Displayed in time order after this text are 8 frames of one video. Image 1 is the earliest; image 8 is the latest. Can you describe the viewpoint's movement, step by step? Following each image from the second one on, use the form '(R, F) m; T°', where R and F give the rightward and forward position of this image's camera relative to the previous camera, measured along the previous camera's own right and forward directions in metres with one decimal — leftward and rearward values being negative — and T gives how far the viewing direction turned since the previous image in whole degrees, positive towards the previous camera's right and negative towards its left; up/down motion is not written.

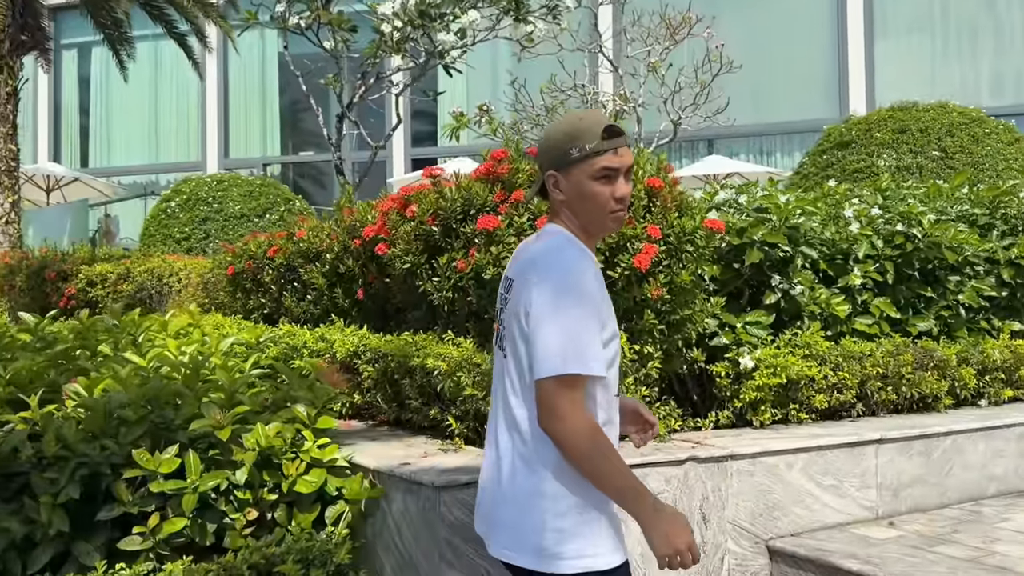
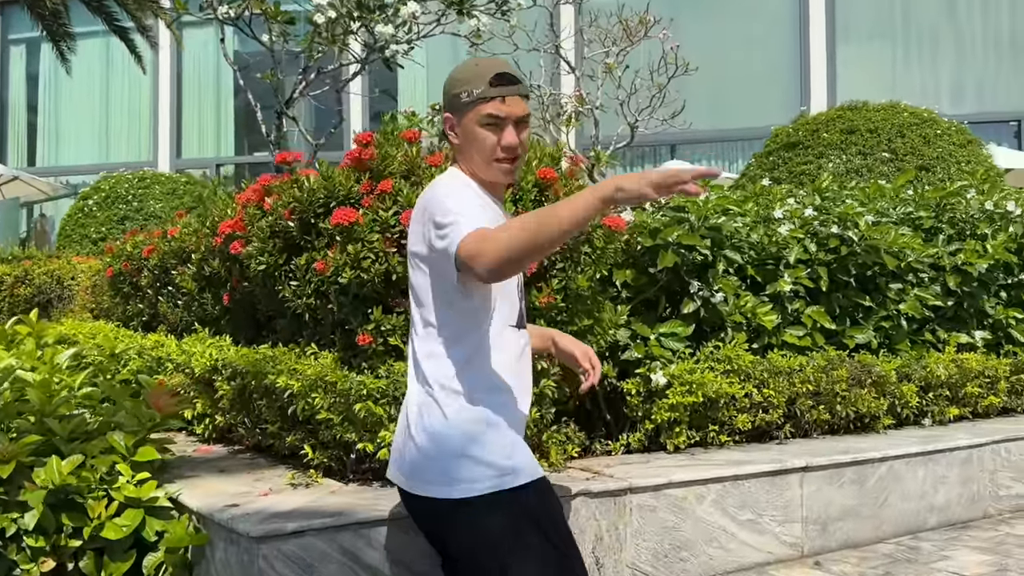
(+0.4, +0.5) m; +2°
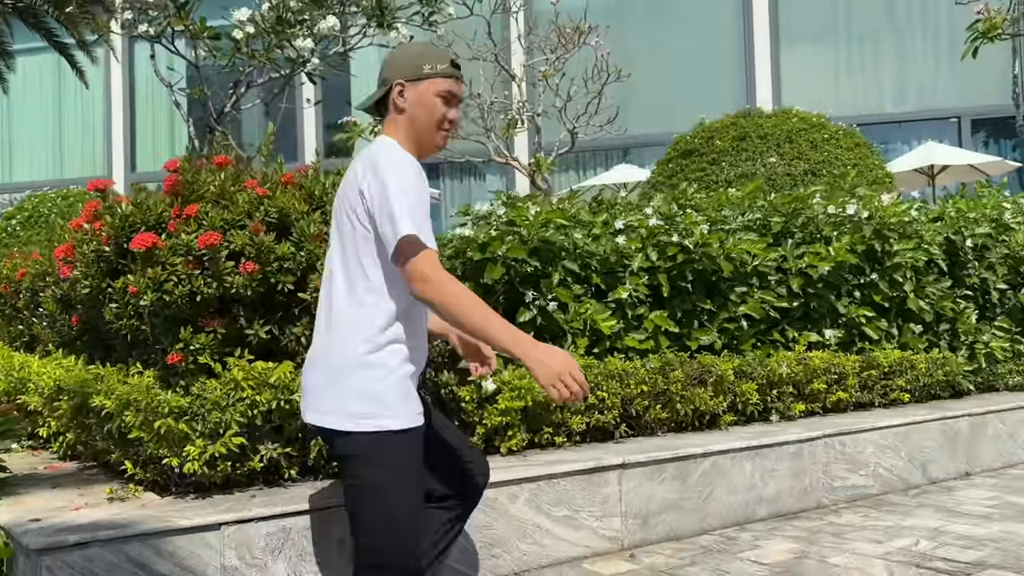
(+0.7, -0.2) m; +1°
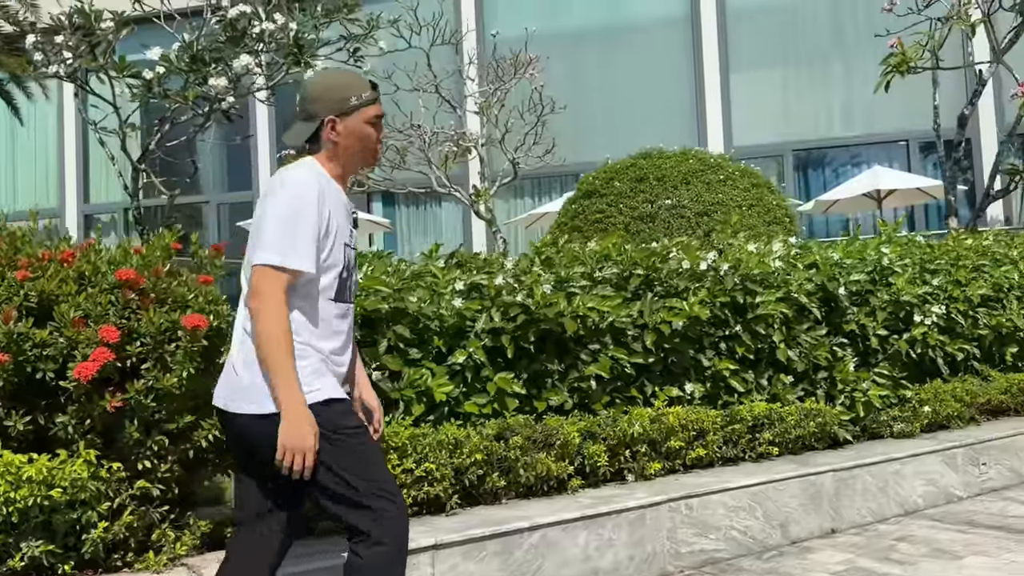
(+0.7, +0.1) m; +1°
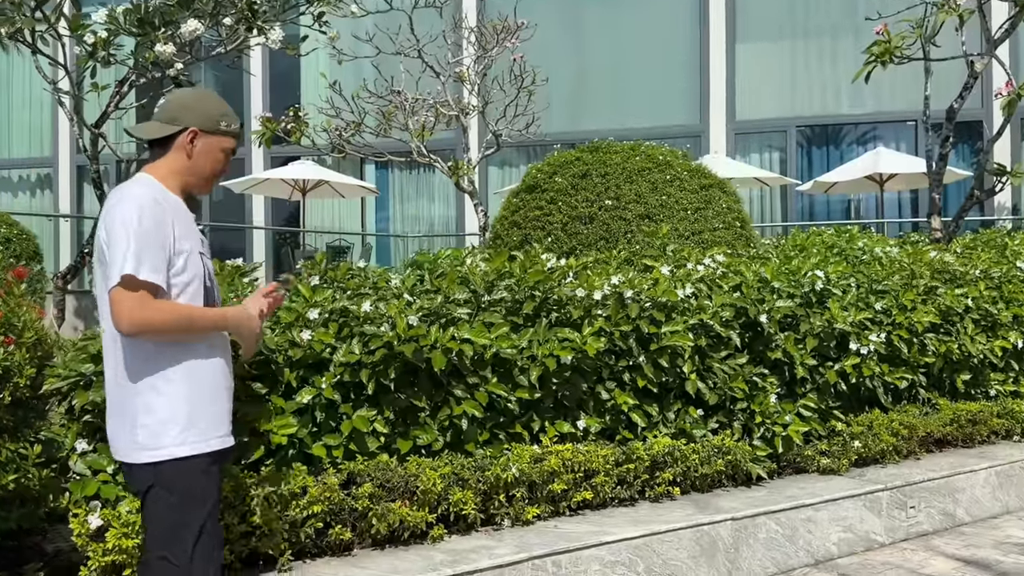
(+0.7, +0.4) m; -1°
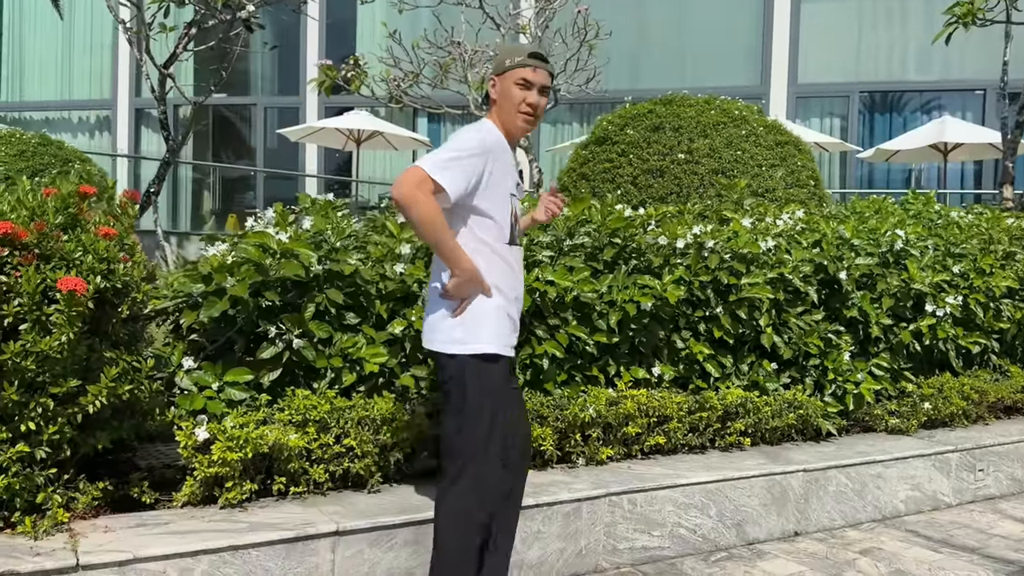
(-0.2, -0.1) m; -3°
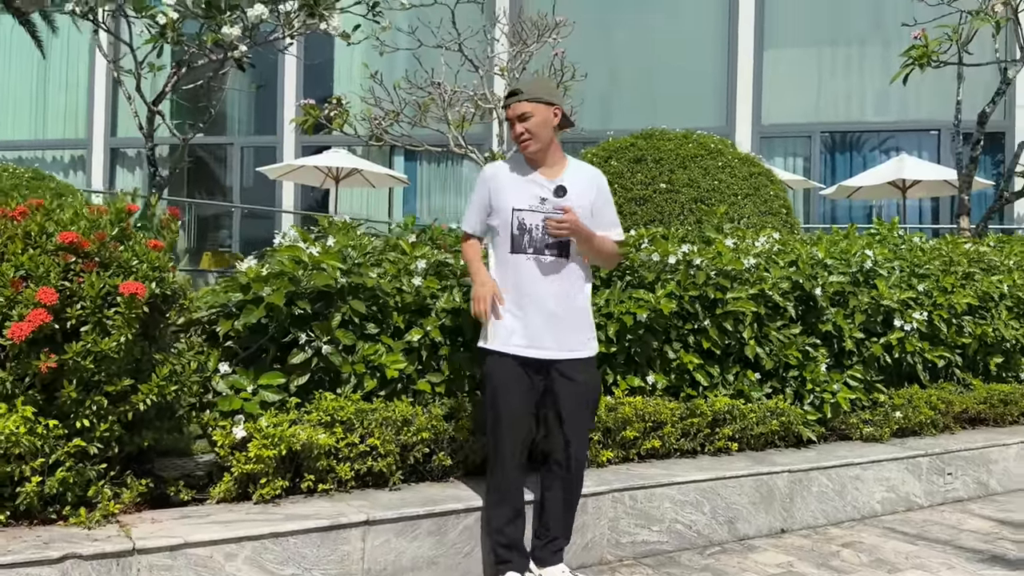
(-0.2, -0.3) m; +2°
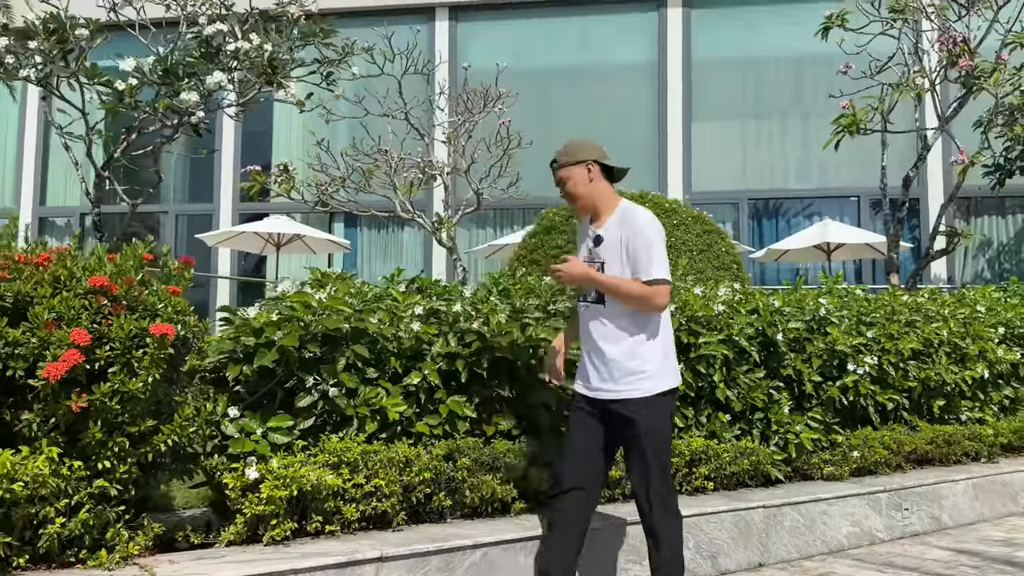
(-0.3, -0.2) m; +5°
